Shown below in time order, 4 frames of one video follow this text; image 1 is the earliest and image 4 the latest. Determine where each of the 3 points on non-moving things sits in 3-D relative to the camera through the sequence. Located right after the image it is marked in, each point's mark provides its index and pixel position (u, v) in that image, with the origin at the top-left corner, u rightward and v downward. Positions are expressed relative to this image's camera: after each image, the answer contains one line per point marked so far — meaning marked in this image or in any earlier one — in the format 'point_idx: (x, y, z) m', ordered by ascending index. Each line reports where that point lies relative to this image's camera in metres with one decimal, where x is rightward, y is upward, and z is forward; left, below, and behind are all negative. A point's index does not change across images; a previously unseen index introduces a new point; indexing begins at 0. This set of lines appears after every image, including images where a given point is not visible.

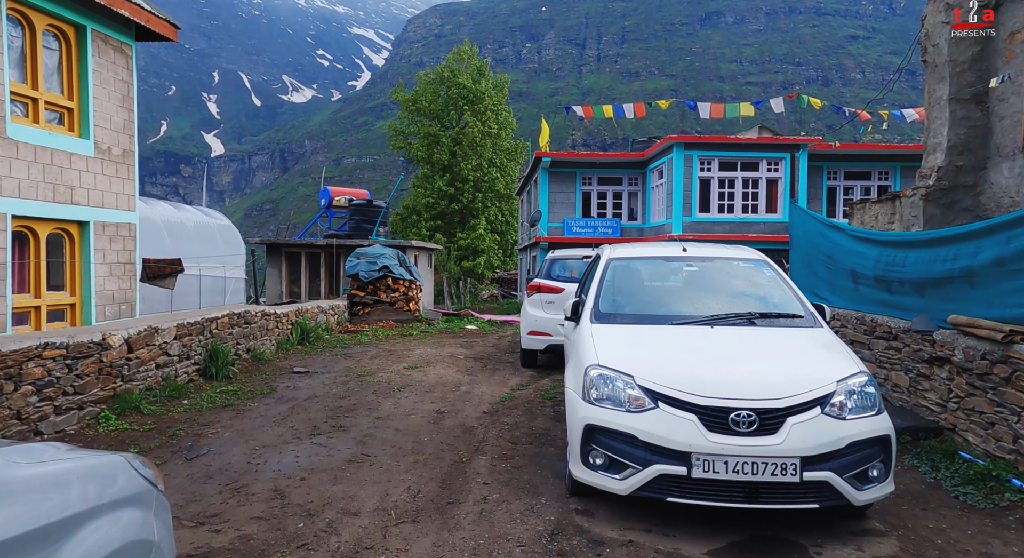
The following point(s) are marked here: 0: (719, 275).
0: (+1.6, 0.0, +5.0) m
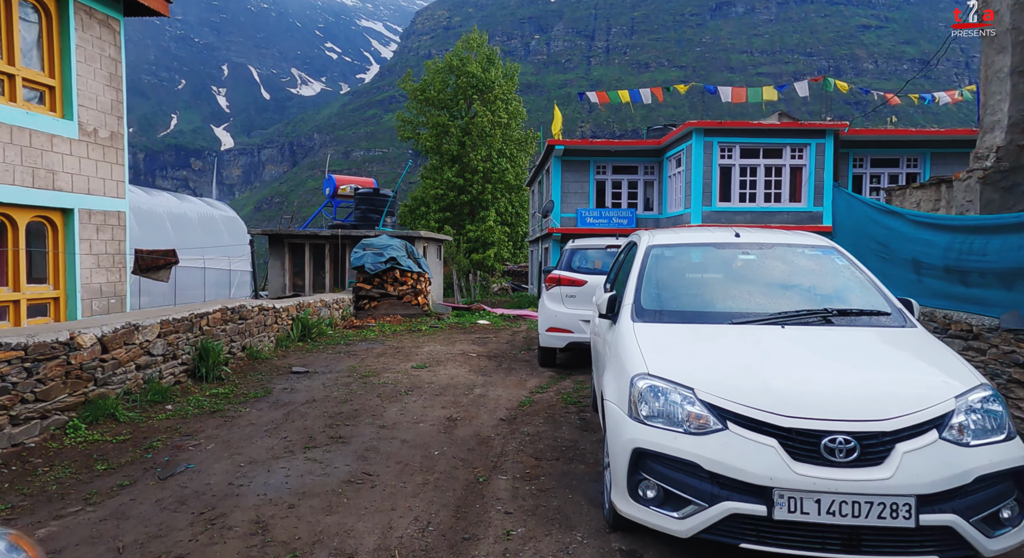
0: (+1.7, +0.1, +4.3) m
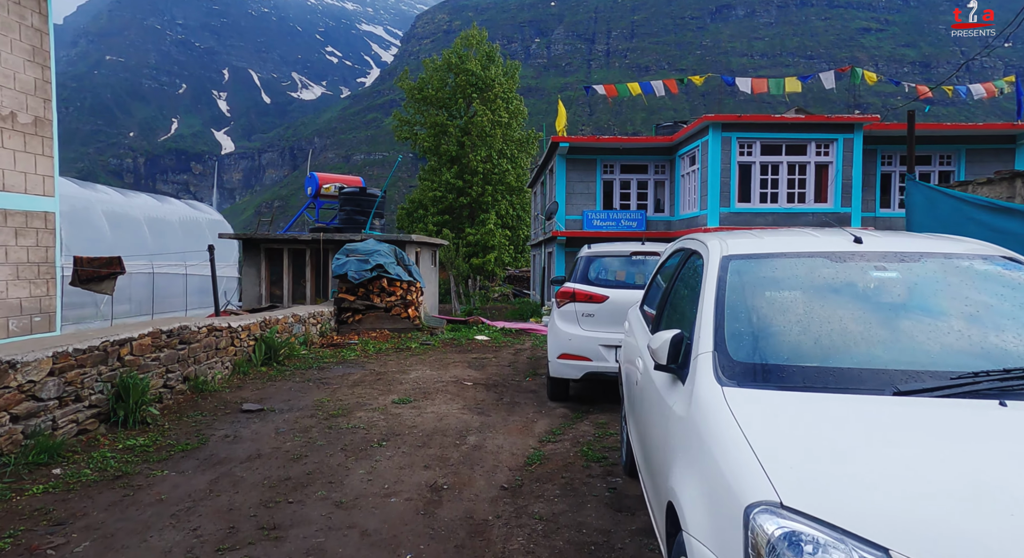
0: (+1.7, 0.0, +2.7) m
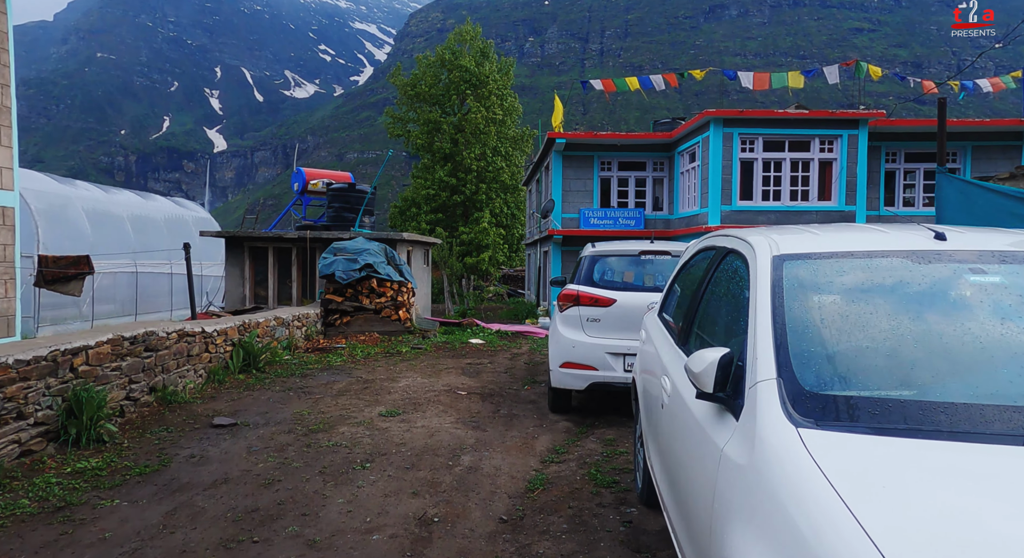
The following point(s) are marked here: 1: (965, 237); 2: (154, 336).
0: (+1.8, 0.0, +2.2) m
1: (+1.7, +0.2, +2.5) m
2: (-3.3, -0.5, +6.2) m
